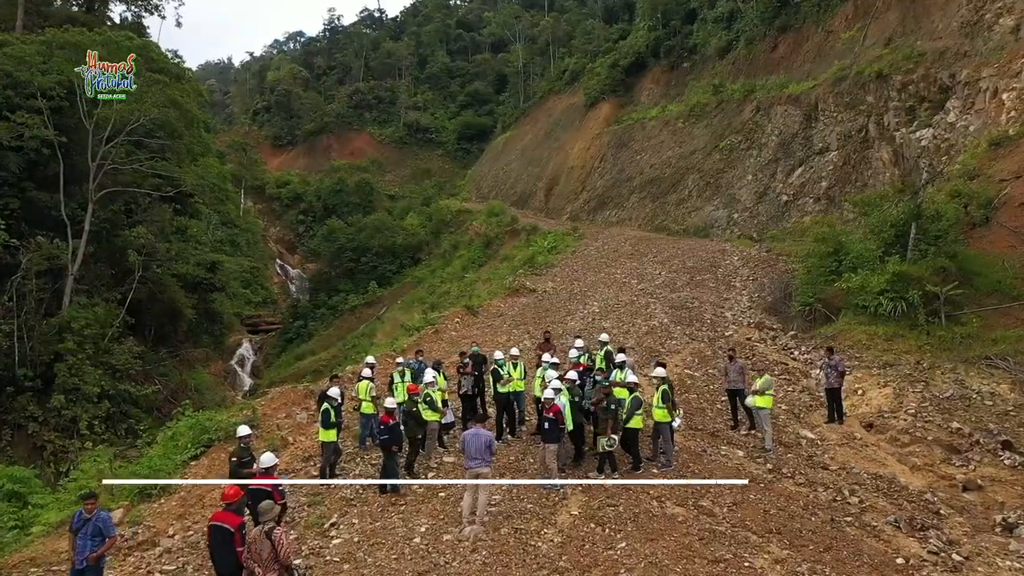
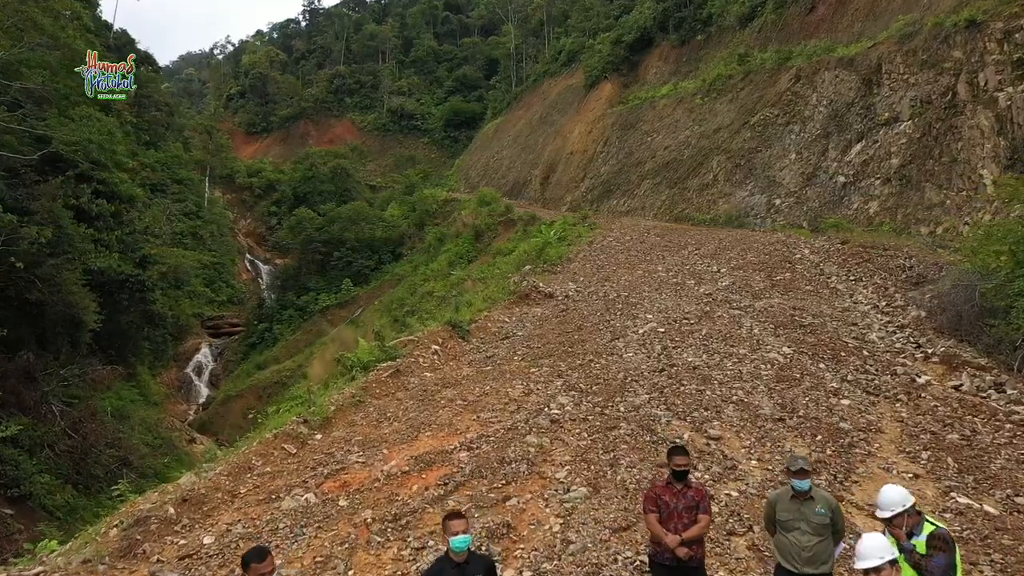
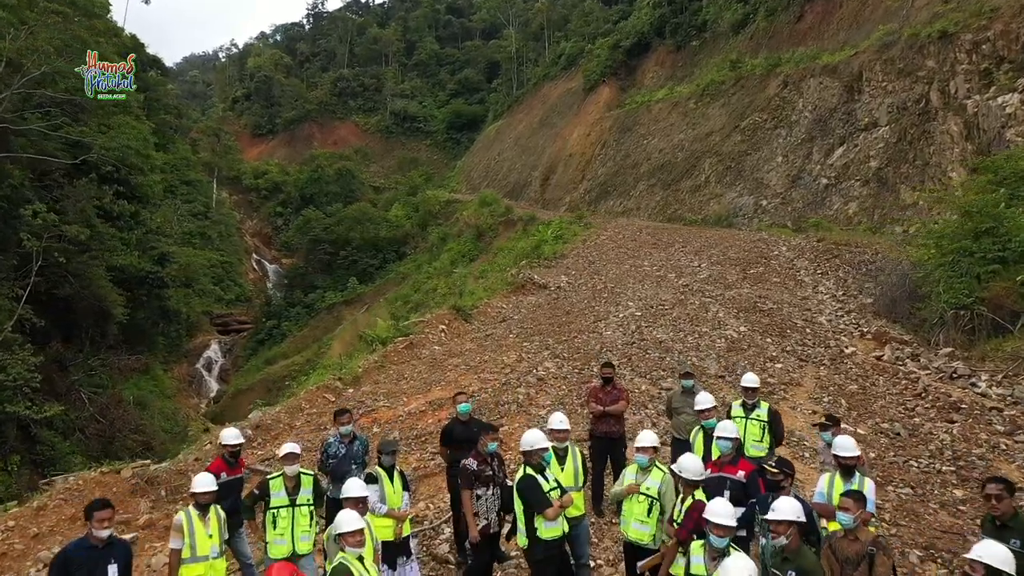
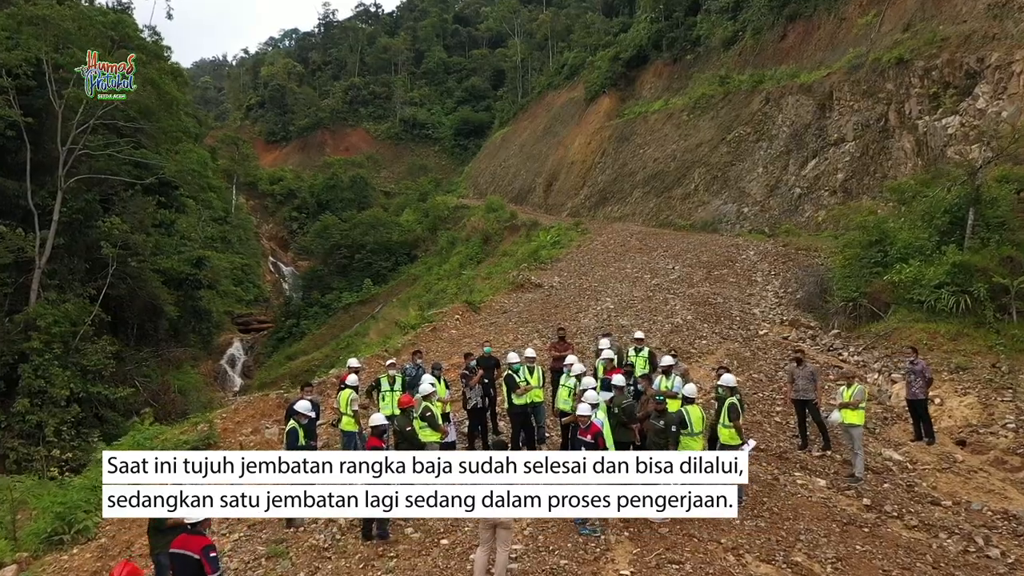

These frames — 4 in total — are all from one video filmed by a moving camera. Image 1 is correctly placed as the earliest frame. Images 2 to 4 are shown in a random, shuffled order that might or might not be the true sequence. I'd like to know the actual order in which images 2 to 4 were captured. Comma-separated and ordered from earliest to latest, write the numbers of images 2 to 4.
4, 3, 2
